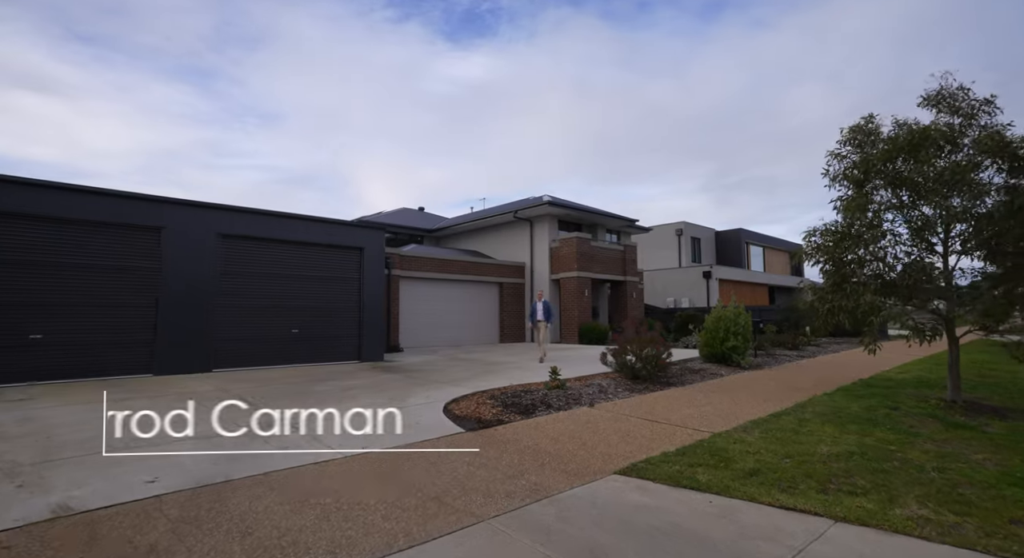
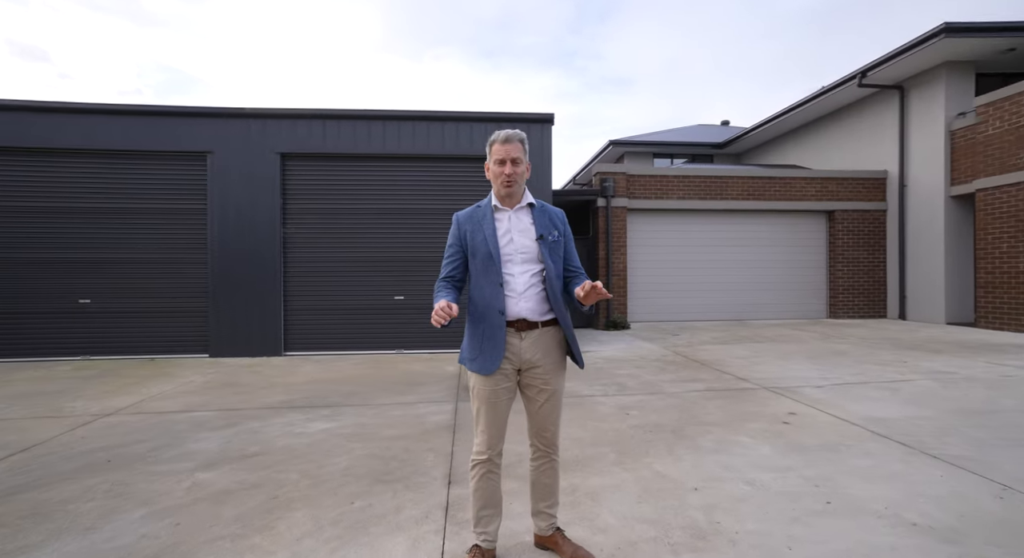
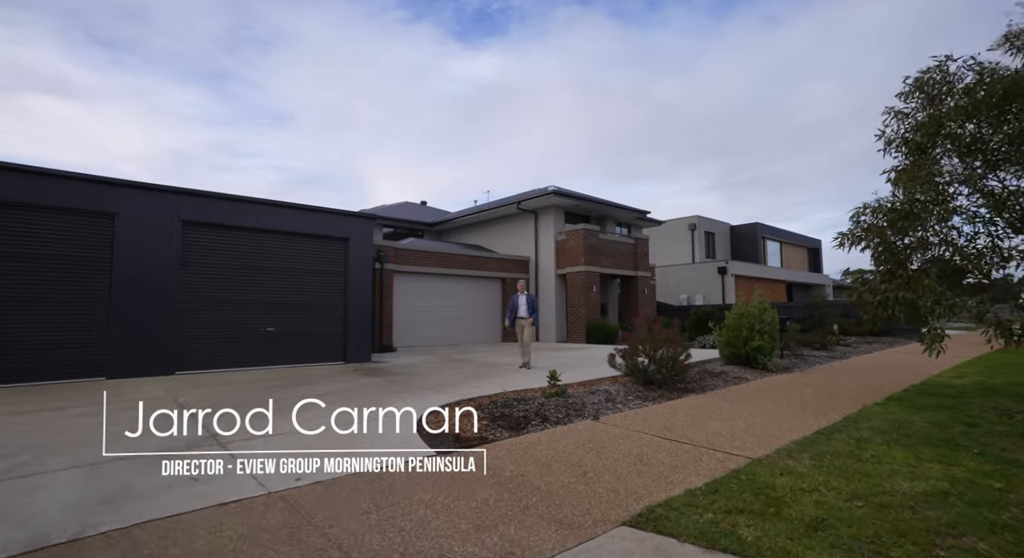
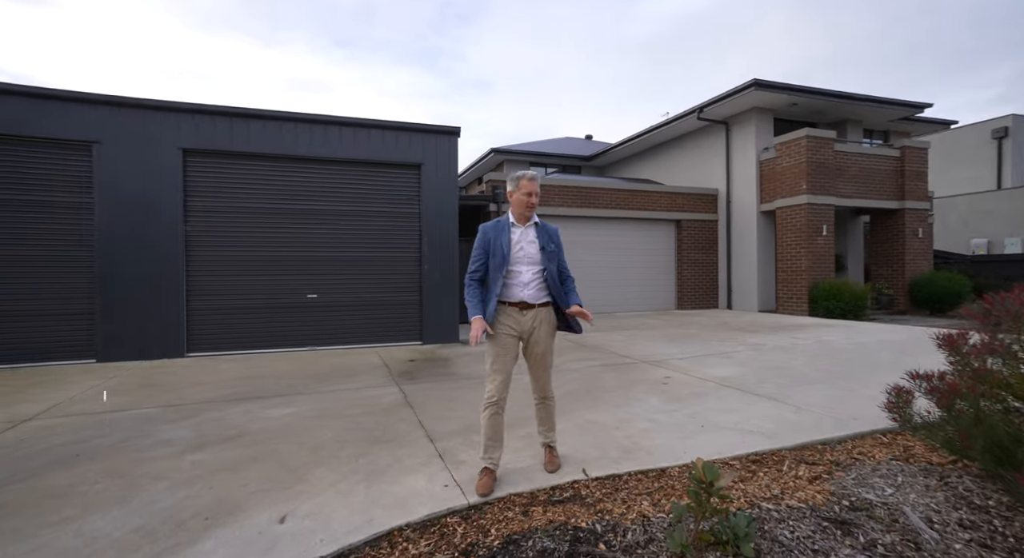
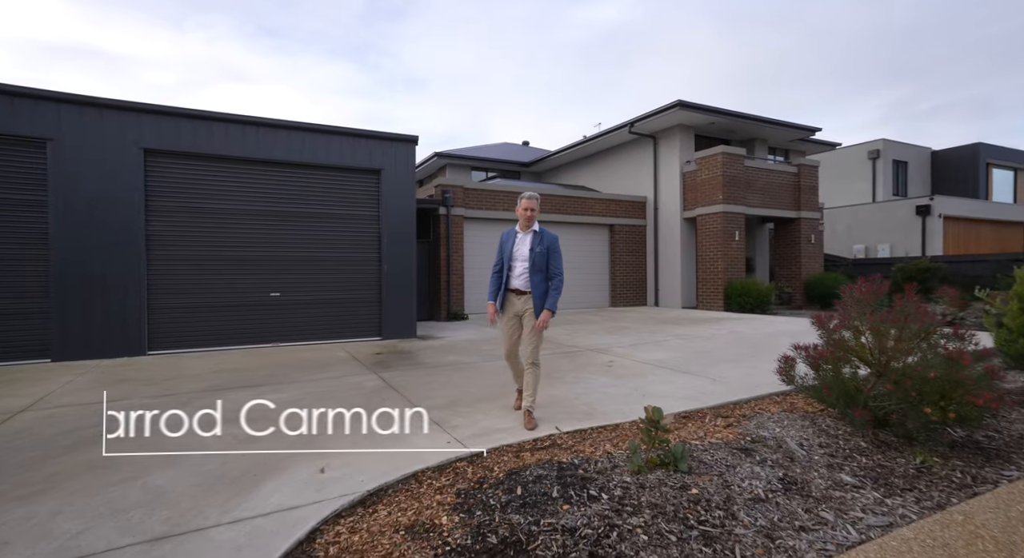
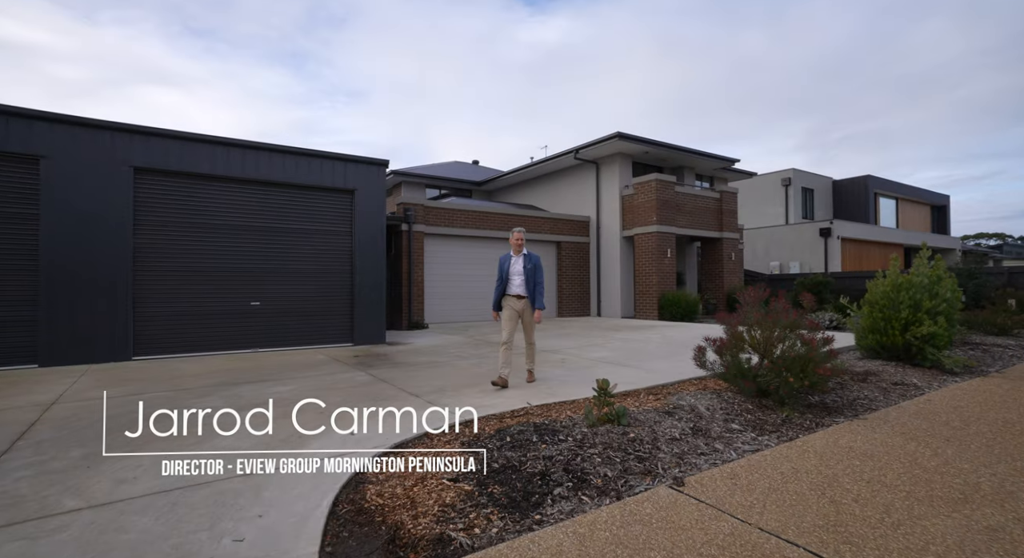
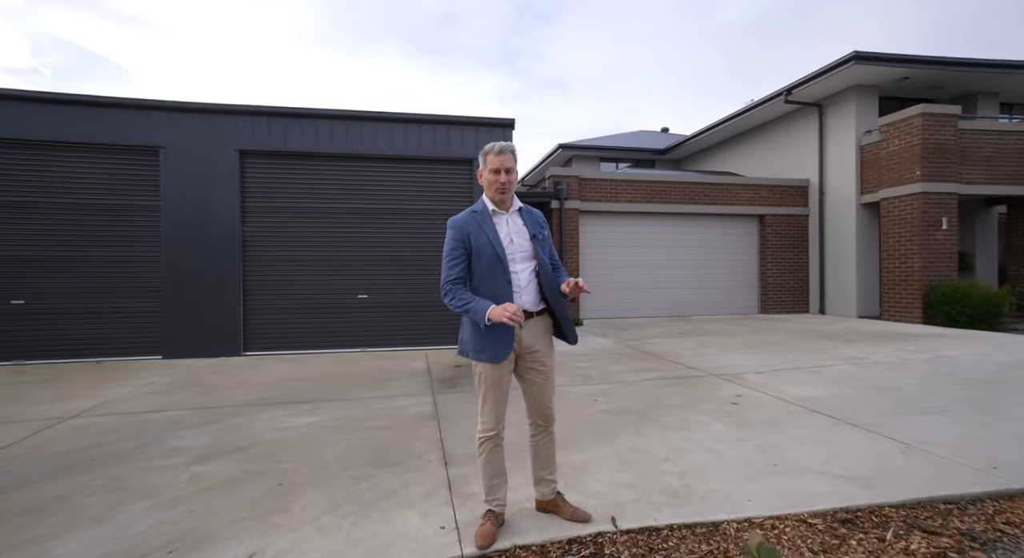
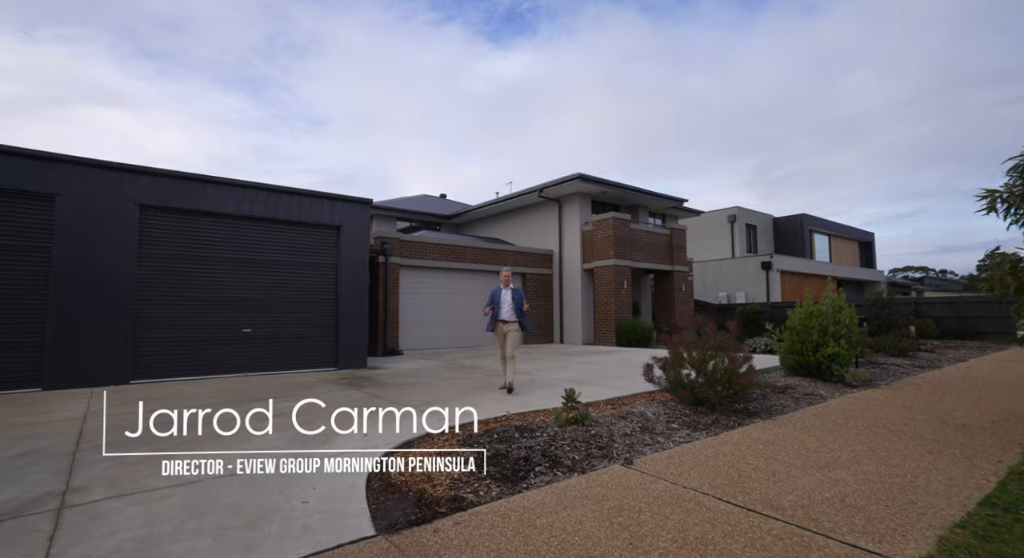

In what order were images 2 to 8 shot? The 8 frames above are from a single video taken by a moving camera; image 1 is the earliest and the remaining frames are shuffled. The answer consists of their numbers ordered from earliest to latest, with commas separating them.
3, 8, 6, 5, 4, 7, 2
